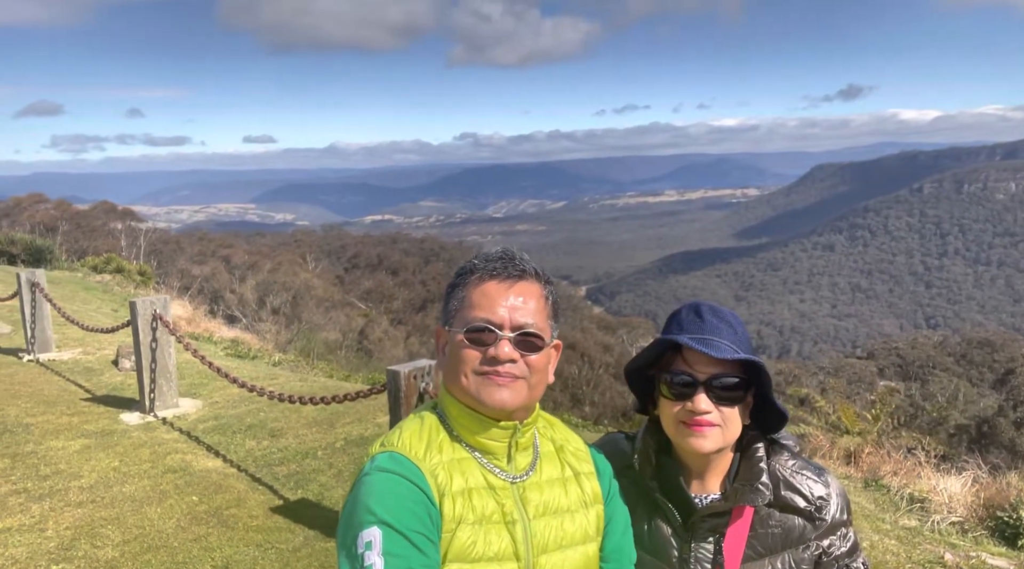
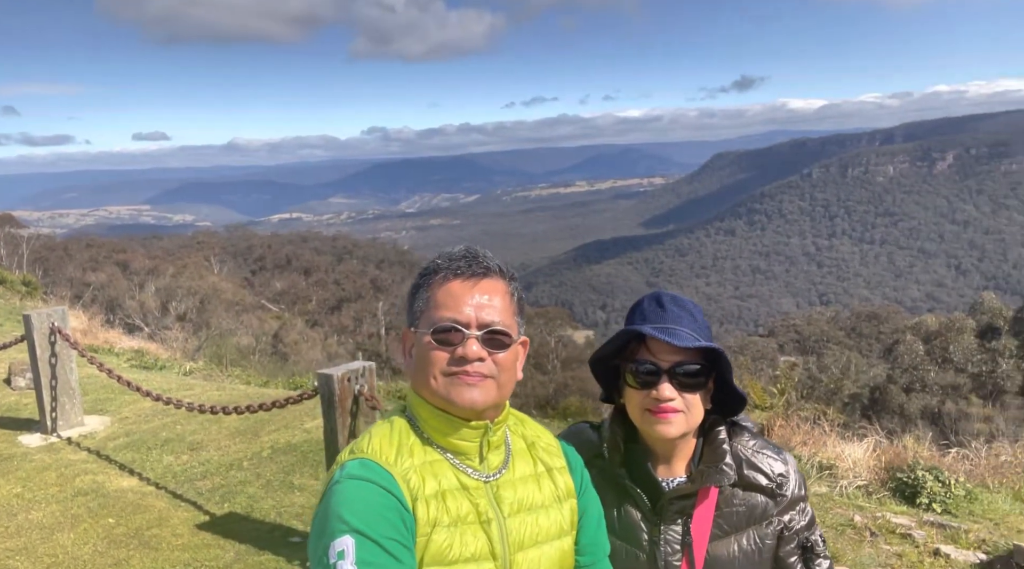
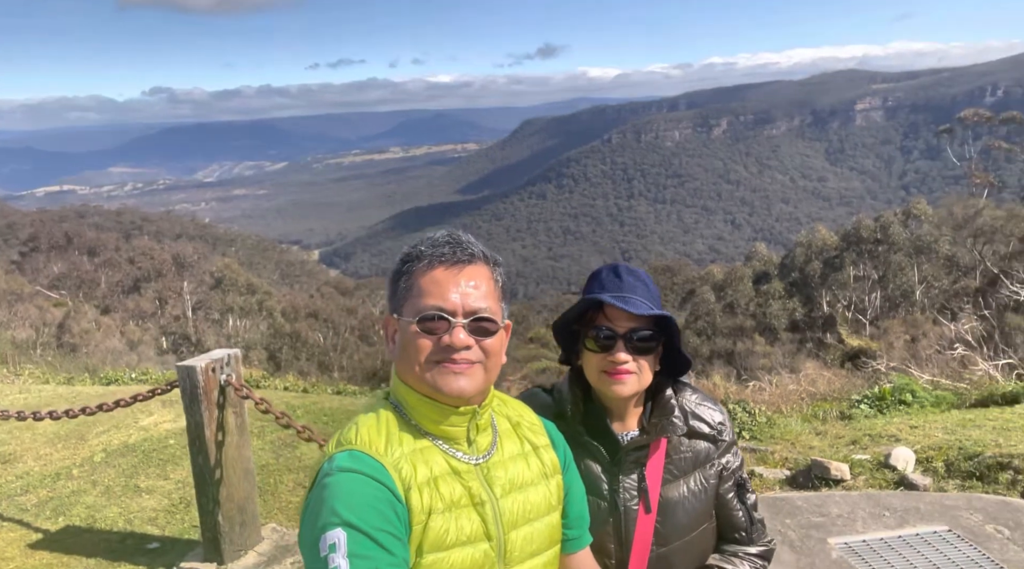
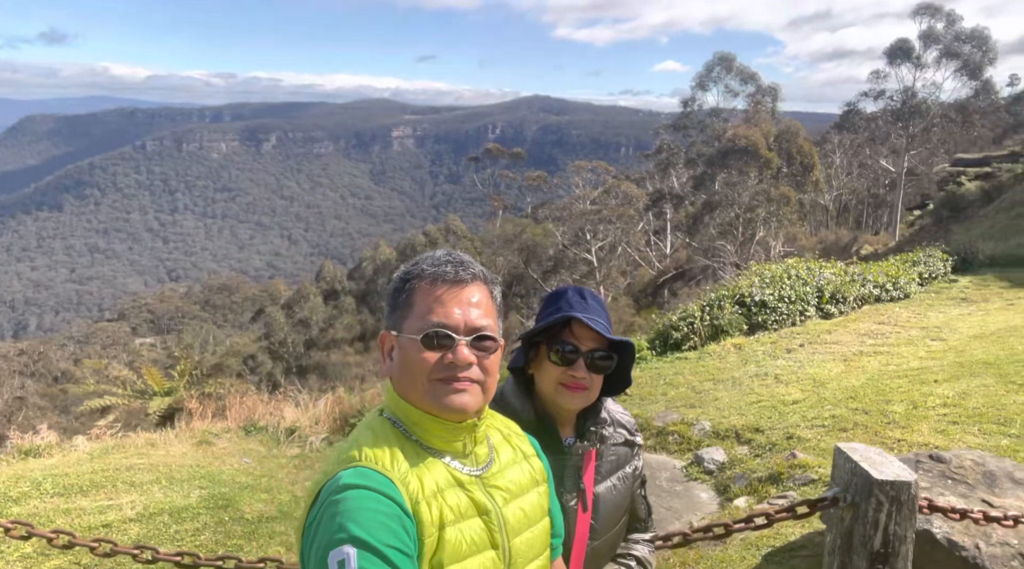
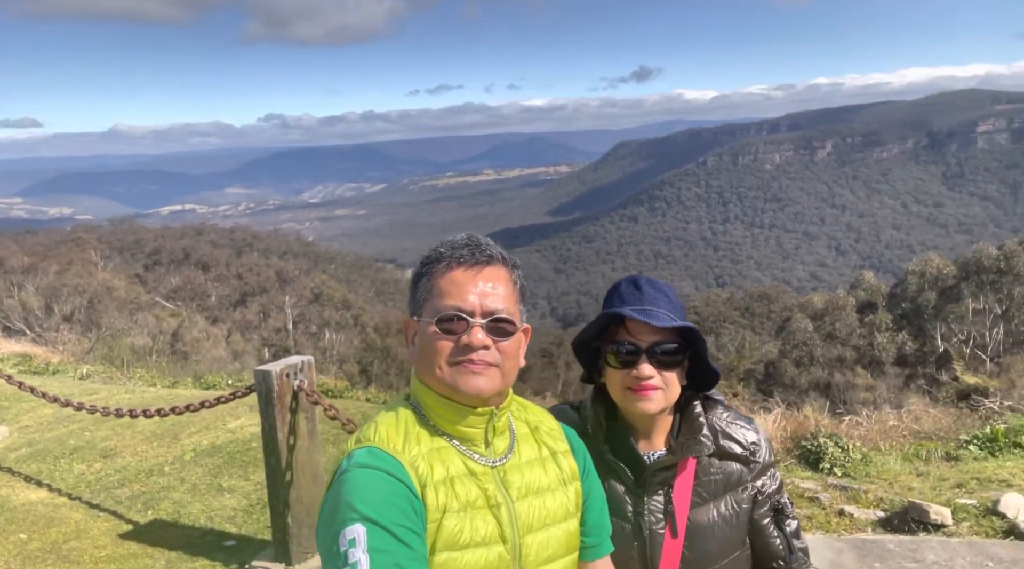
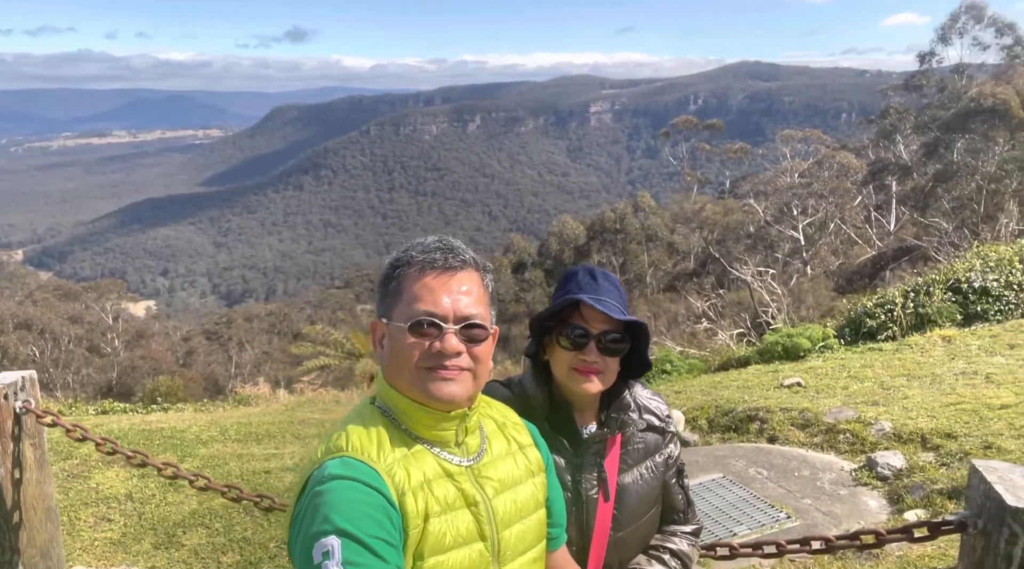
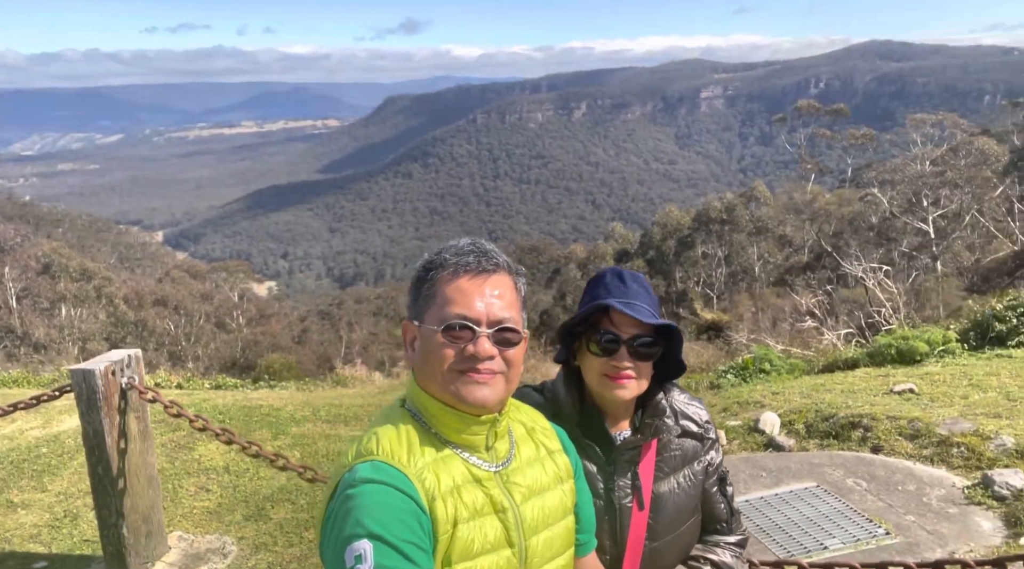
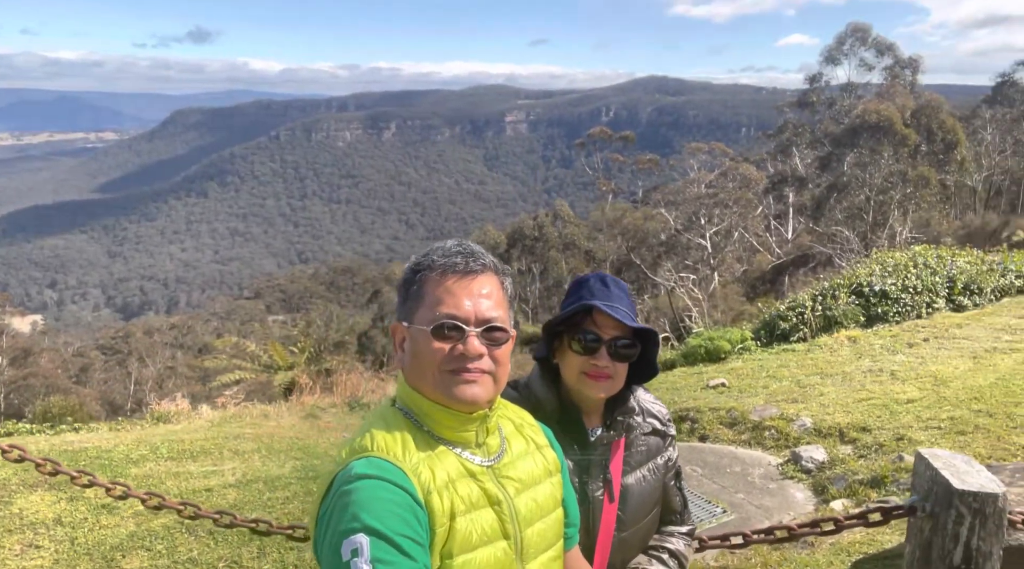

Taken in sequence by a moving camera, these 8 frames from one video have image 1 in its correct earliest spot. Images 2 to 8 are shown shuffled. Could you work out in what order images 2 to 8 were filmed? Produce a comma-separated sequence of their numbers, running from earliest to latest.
2, 5, 3, 7, 6, 8, 4
